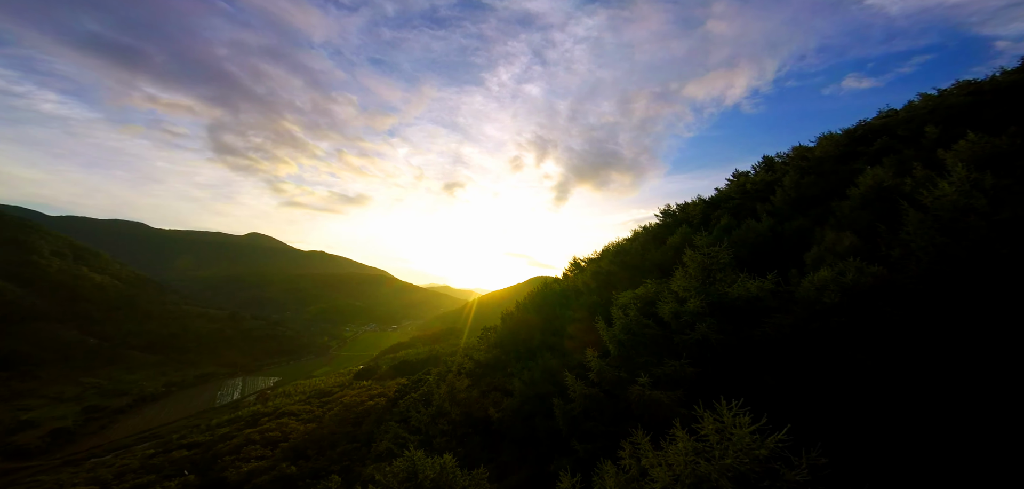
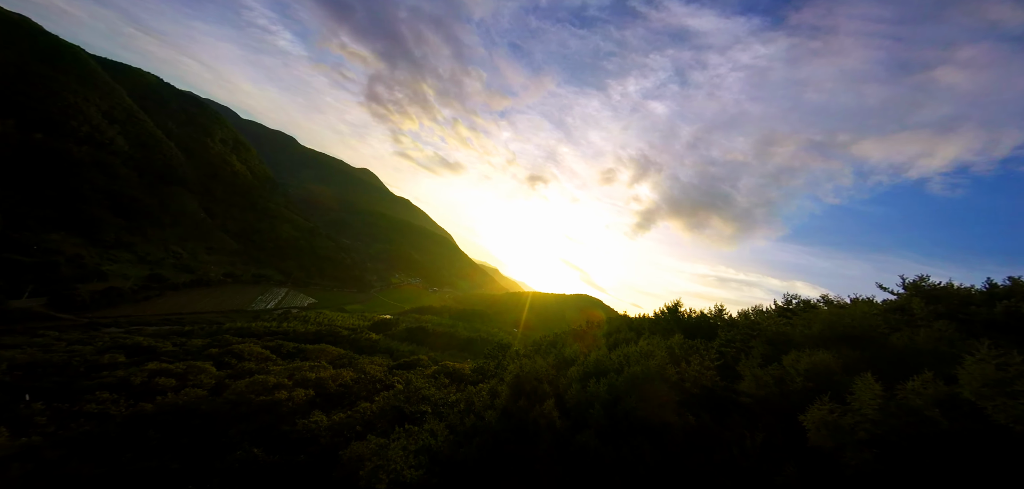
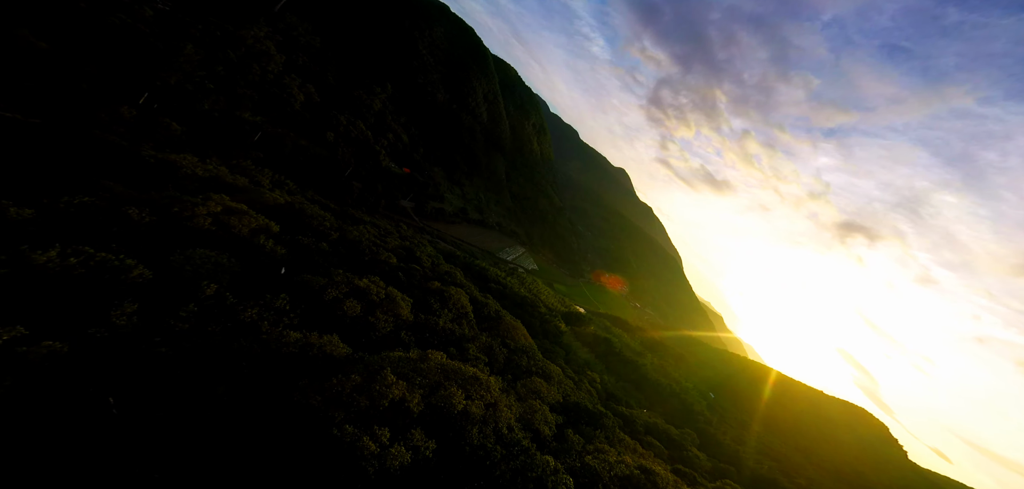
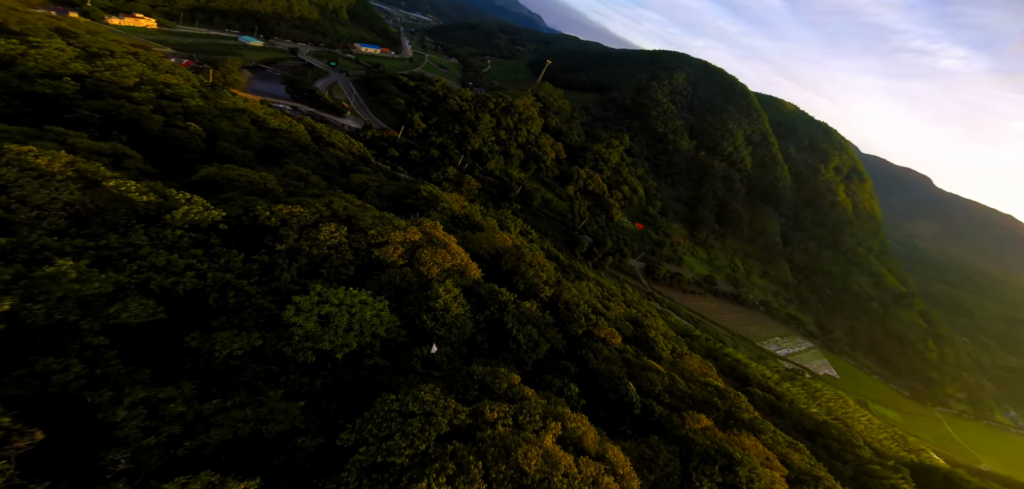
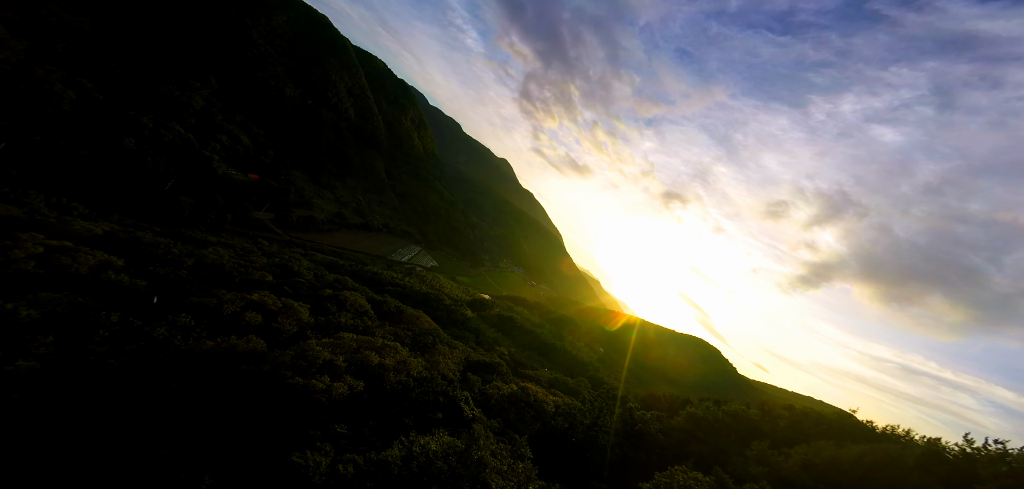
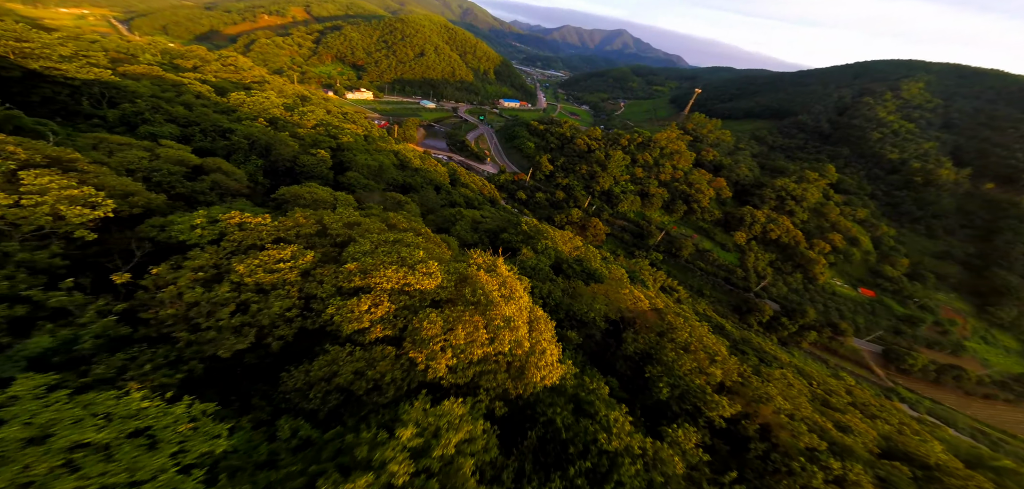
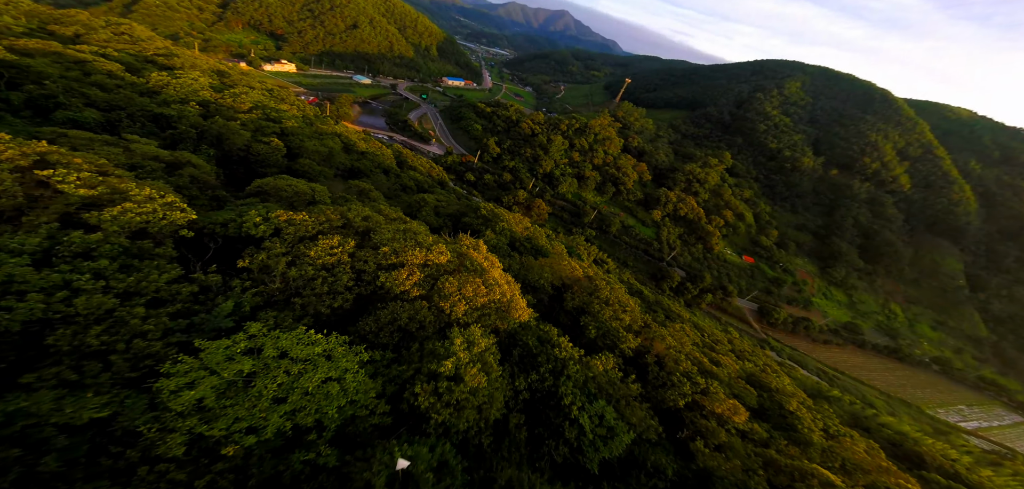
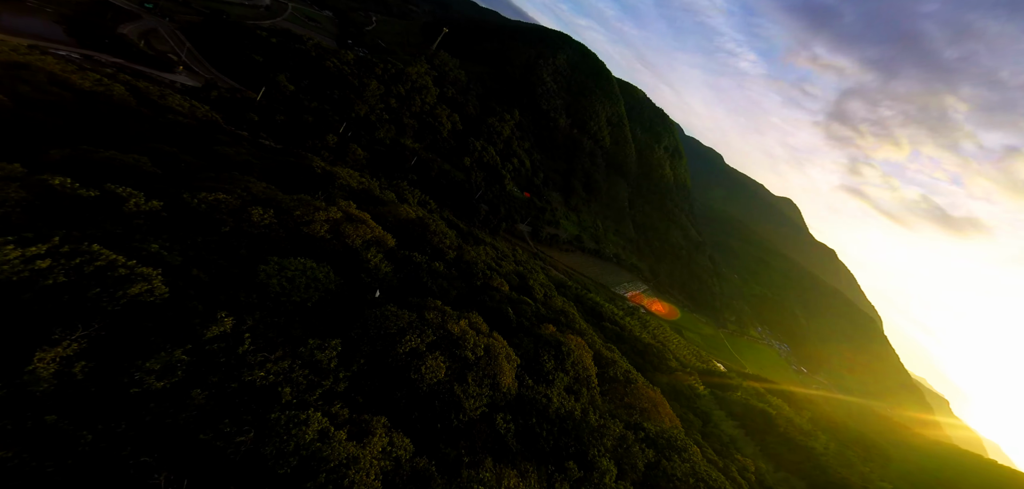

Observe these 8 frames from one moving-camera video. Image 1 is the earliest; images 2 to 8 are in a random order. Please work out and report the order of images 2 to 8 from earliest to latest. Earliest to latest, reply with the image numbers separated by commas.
2, 5, 3, 8, 4, 7, 6
